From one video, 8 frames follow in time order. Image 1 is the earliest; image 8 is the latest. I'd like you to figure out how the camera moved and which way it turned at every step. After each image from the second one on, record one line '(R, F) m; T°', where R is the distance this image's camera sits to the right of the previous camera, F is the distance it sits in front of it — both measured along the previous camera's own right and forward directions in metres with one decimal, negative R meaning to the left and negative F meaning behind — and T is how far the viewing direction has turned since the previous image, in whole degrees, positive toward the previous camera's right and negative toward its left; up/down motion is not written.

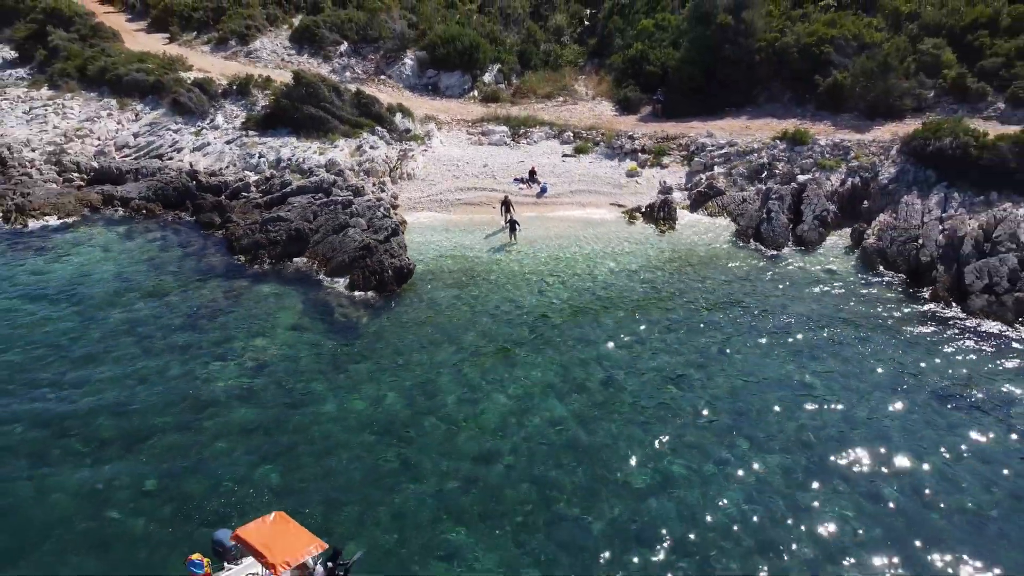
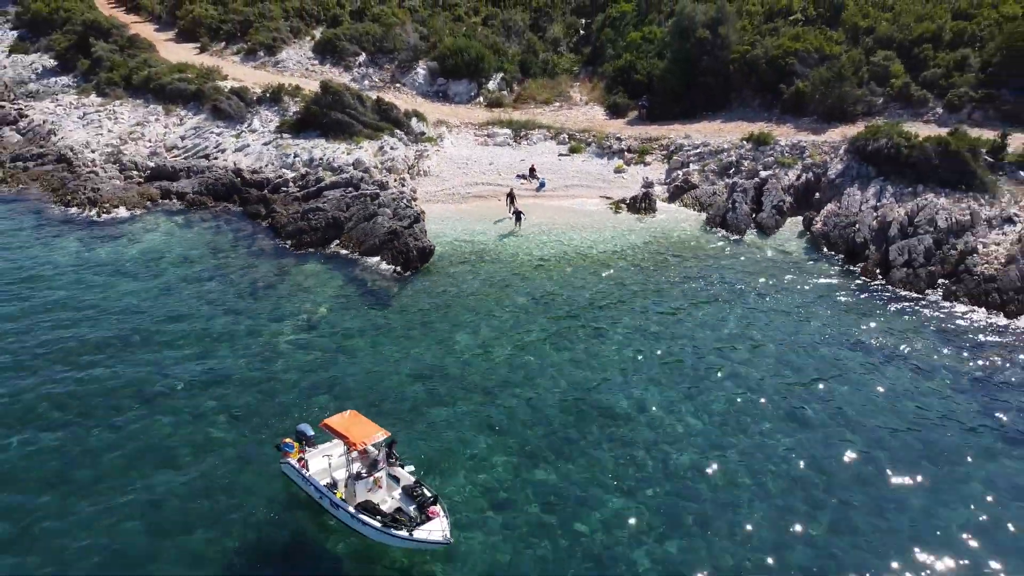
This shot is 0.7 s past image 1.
(-0.1, -4.3) m; 0°
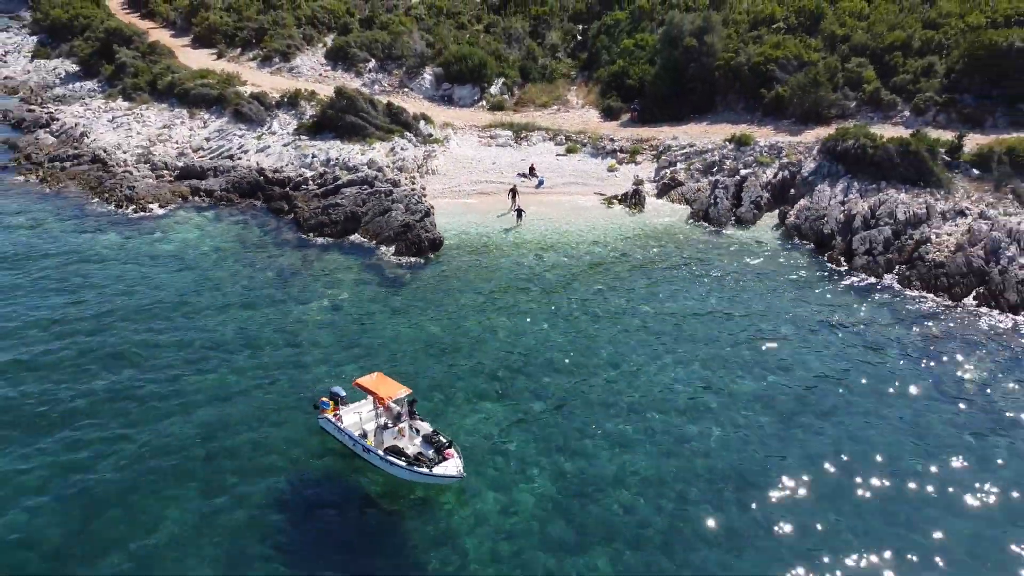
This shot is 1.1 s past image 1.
(-0.1, -2.8) m; 0°
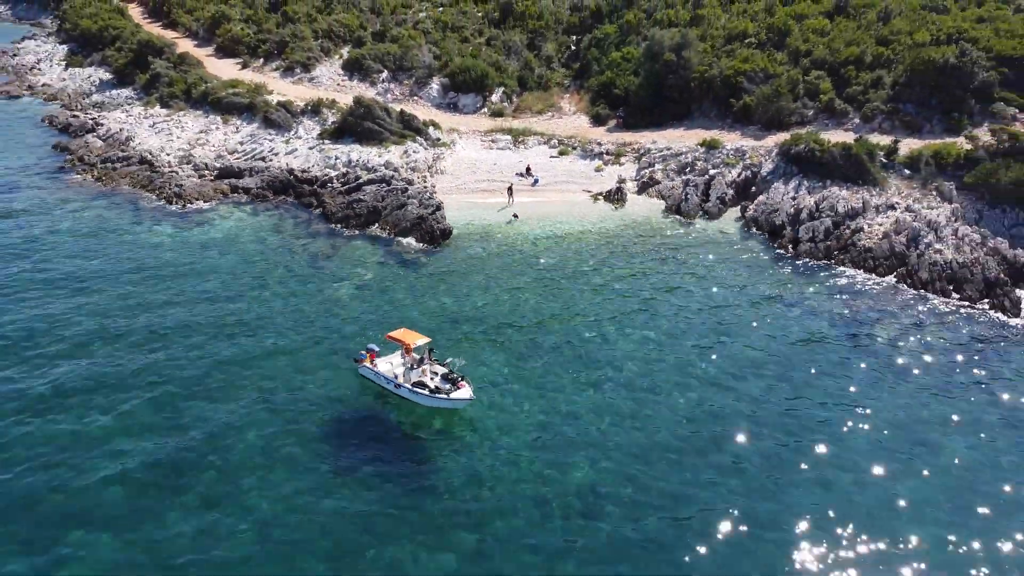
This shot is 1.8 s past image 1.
(0.0, -5.1) m; 0°
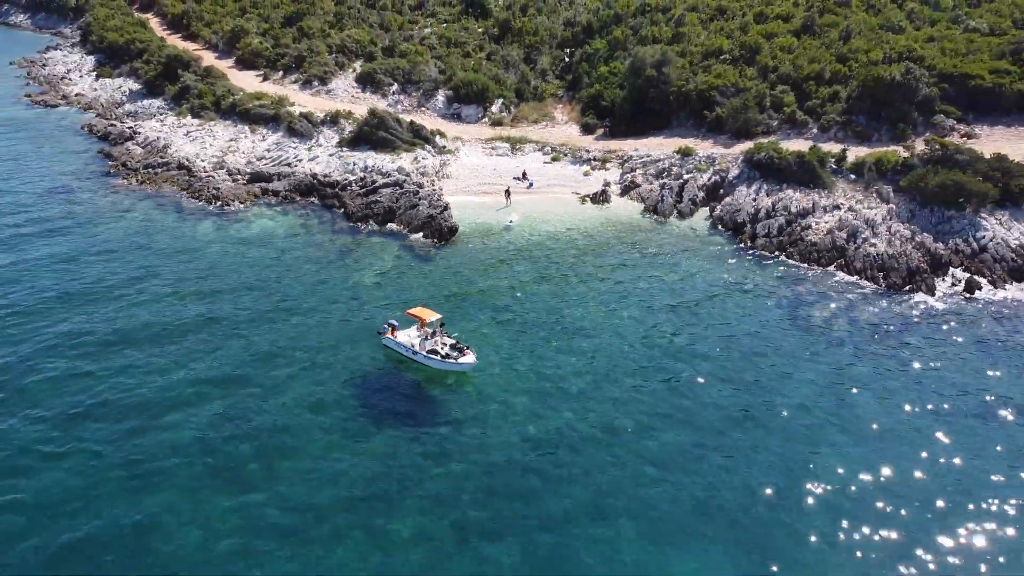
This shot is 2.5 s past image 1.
(+0.1, -5.3) m; 0°
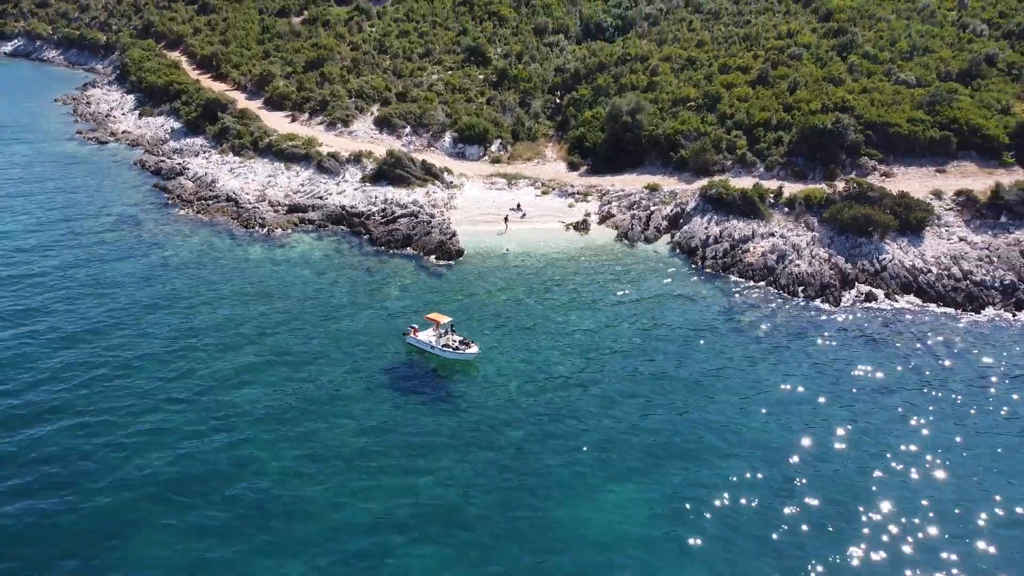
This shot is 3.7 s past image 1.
(+0.2, -8.8) m; 0°
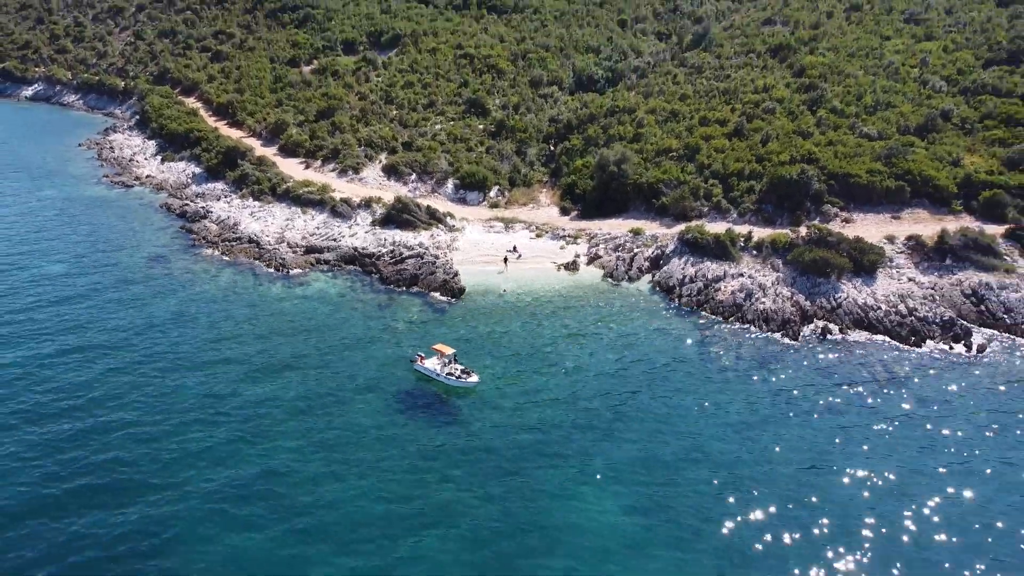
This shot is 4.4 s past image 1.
(+0.1, -5.4) m; 0°
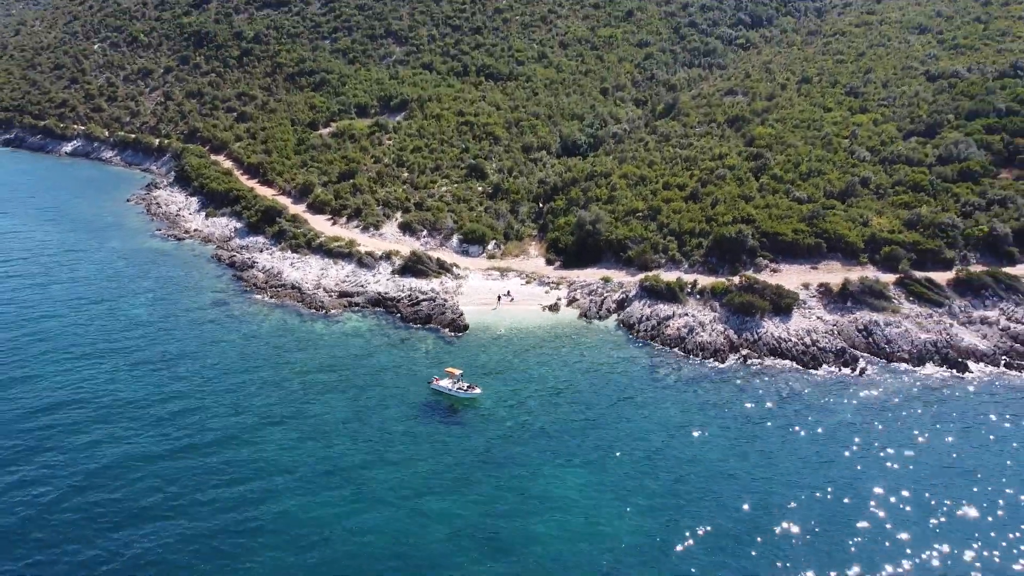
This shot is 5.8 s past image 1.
(+0.2, -14.3) m; 0°
